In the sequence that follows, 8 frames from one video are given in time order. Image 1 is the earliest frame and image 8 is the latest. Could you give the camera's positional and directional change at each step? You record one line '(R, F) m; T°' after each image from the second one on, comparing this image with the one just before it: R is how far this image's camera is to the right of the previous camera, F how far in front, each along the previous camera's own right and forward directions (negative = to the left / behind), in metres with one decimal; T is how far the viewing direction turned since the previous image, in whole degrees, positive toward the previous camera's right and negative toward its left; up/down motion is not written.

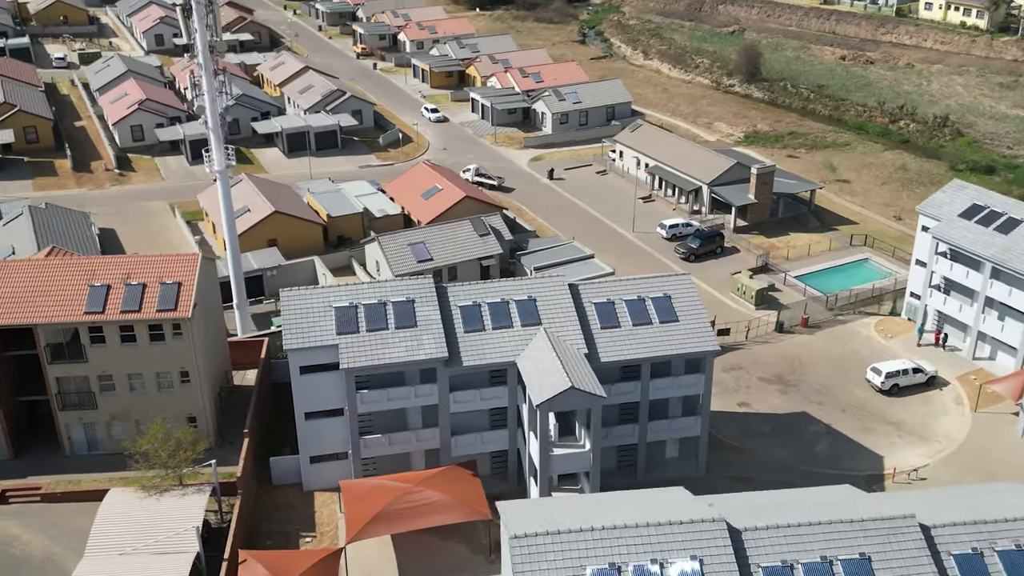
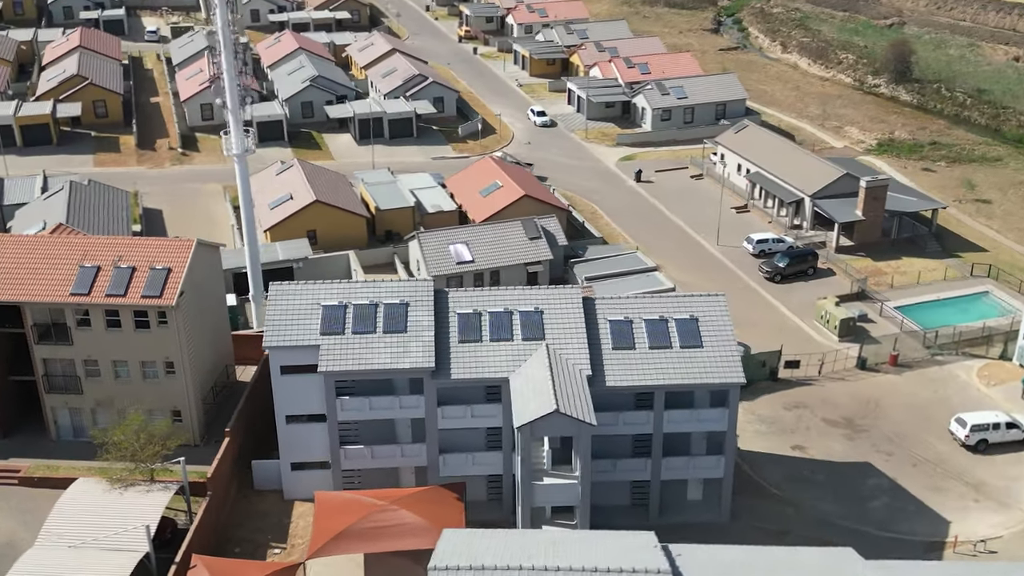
(+12.6, +5.4) m; -12°
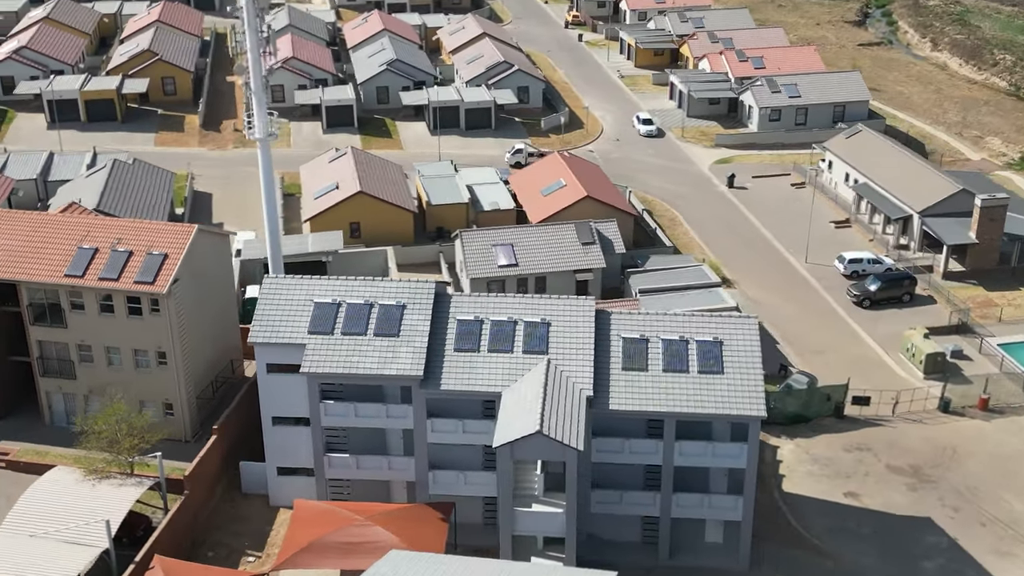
(+10.9, +6.1) m; -11°
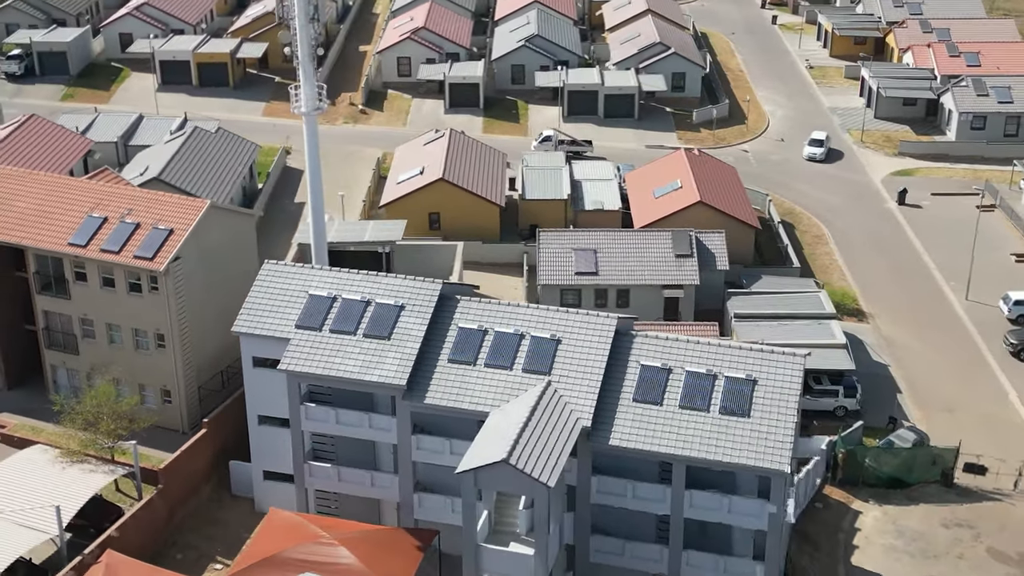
(+13.3, +10.4) m; -16°
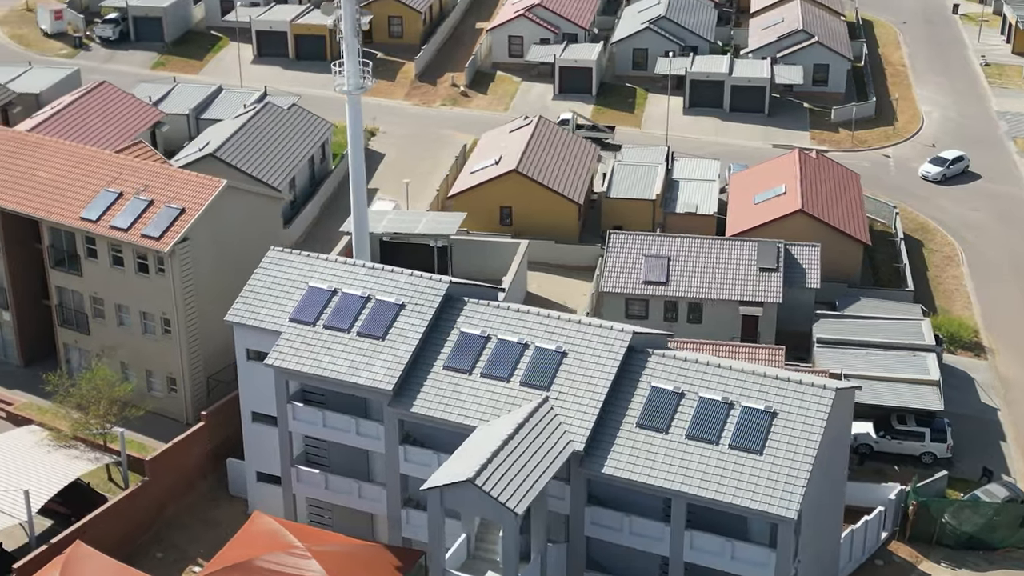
(+7.7, +5.7) m; -10°
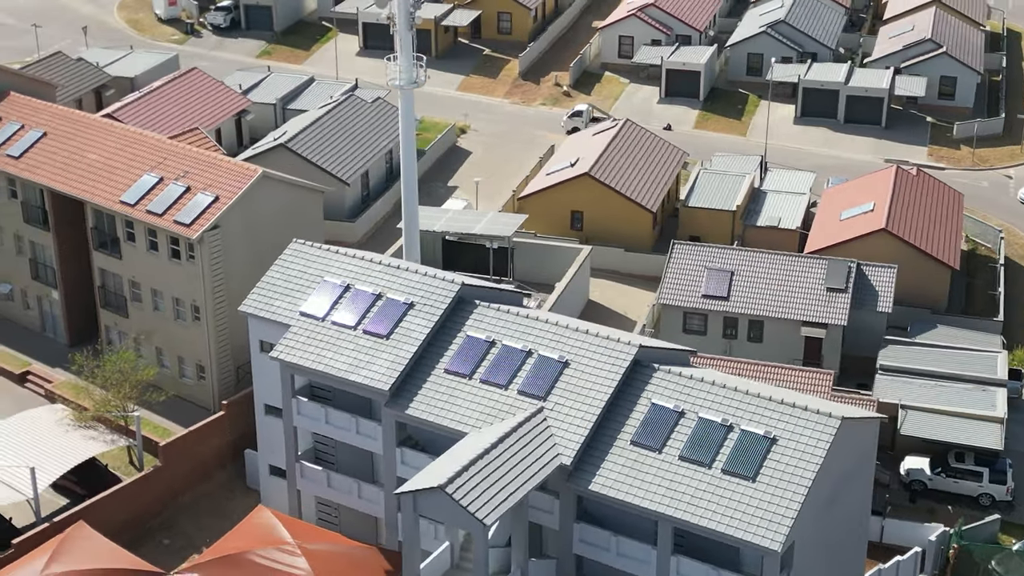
(+6.0, +1.9) m; -9°
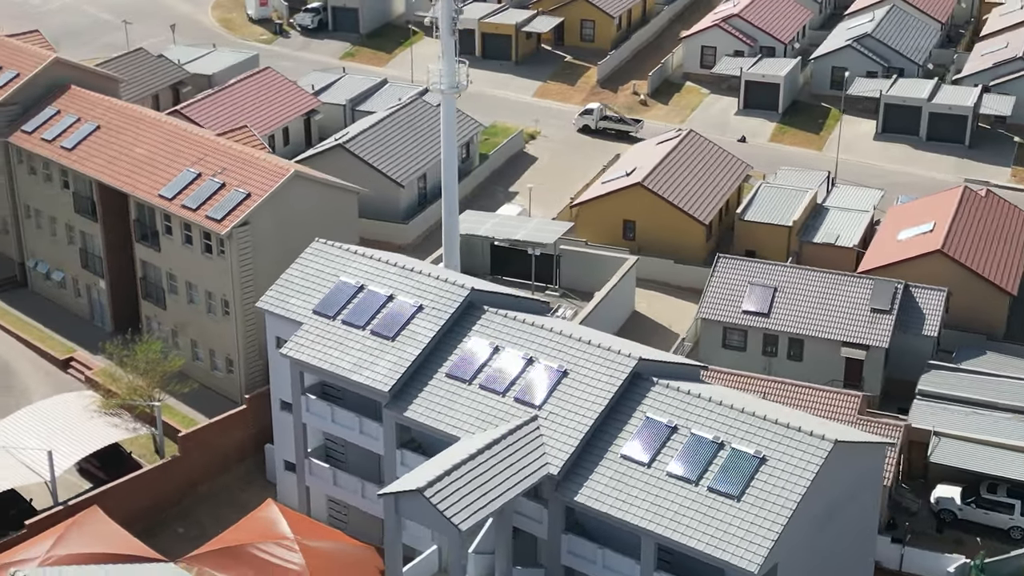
(+4.4, +0.3) m; -6°
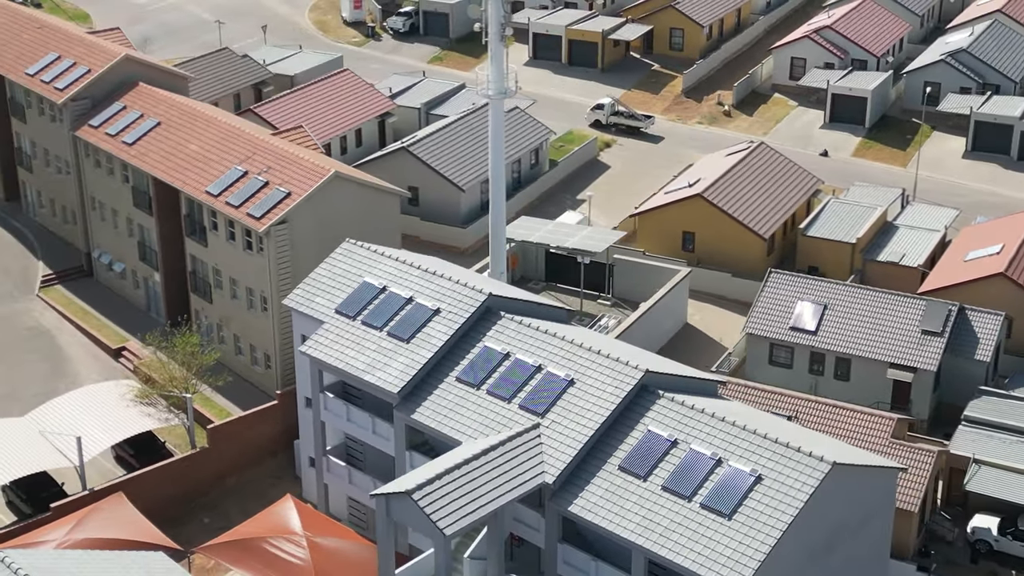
(+4.2, +0.5) m; -7°
